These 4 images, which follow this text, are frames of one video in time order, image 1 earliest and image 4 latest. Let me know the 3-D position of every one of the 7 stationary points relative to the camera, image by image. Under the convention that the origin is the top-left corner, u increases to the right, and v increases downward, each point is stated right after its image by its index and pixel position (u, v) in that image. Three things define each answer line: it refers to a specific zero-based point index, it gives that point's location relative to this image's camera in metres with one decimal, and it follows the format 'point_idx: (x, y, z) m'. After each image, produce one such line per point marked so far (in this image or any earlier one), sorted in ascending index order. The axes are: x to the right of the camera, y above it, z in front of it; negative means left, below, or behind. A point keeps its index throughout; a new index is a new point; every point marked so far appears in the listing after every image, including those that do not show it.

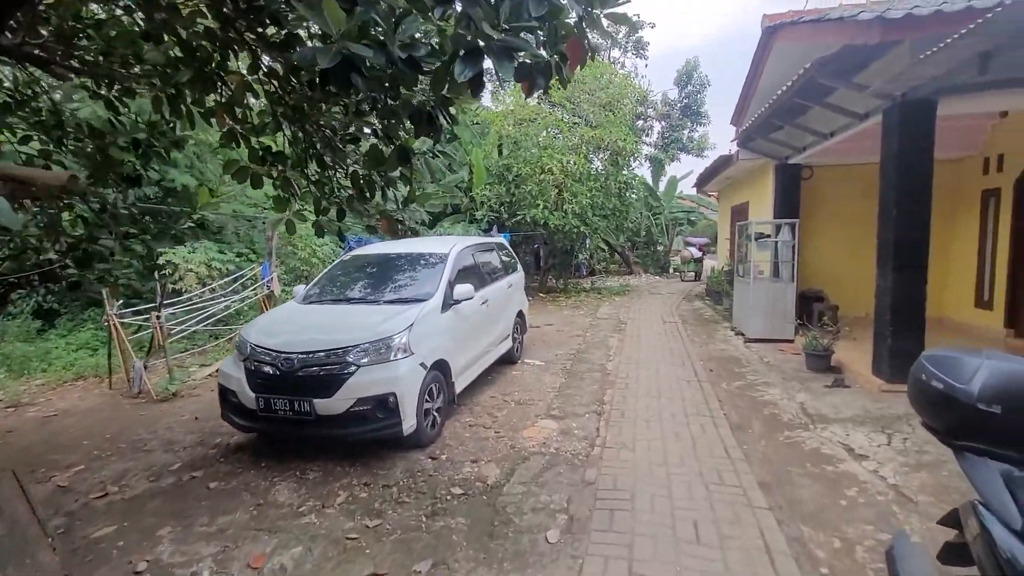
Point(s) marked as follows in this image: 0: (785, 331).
0: (+4.1, -0.6, +7.3) m
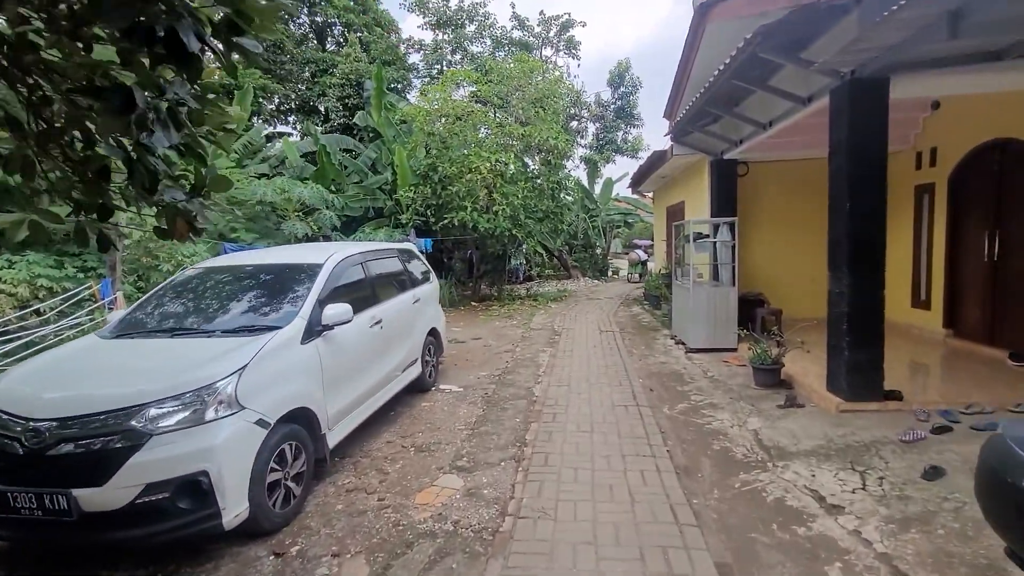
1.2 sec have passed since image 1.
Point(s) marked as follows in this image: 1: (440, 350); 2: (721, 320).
0: (+3.0, -0.7, +6.7) m
1: (-0.9, -0.7, +5.9) m
2: (+2.9, -0.4, +6.7) m
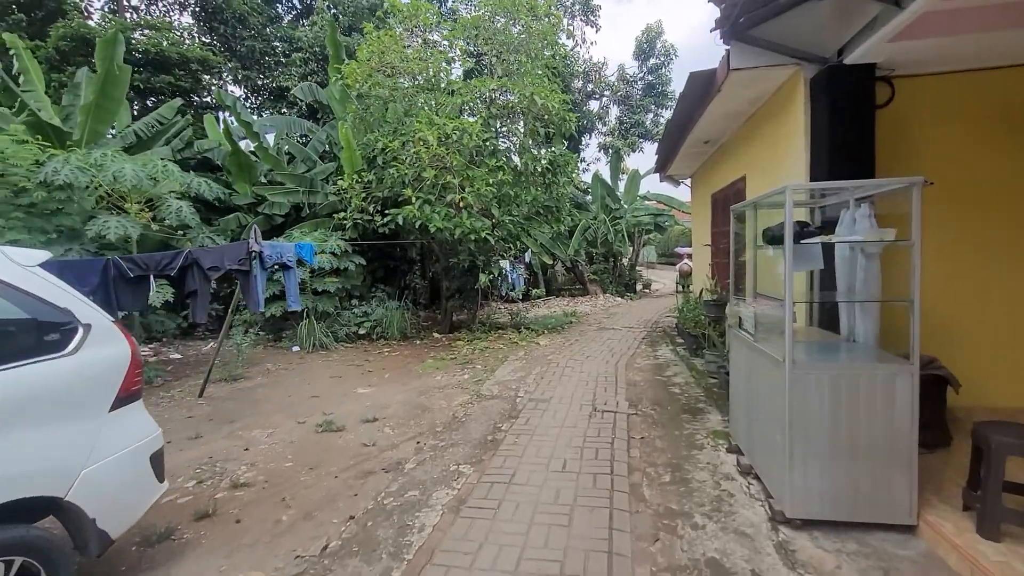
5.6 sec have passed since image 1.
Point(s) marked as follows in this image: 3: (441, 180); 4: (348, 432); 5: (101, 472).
0: (+2.0, -1.1, +2.6) m
1: (-1.9, -1.1, +2.1) m
2: (+1.9, -0.8, +2.6) m
3: (-1.3, +2.0, +9.0) m
4: (-1.6, -1.4, +4.7) m
5: (-1.9, -0.8, +2.1) m
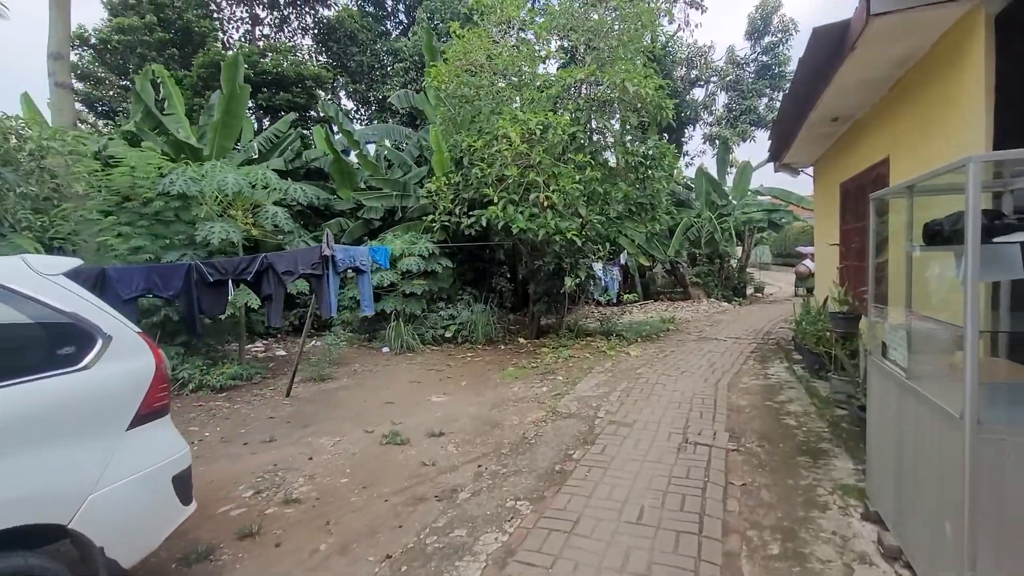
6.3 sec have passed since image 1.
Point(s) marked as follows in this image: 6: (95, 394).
0: (+2.1, -1.2, +1.7) m
1: (-1.8, -1.2, +2.0) m
2: (+2.0, -0.9, +1.7) m
3: (+0.3, +1.9, +8.6) m
4: (-0.9, -1.4, +4.5) m
5: (-1.7, -0.9, +2.0) m
6: (-1.8, -0.5, +2.0) m
